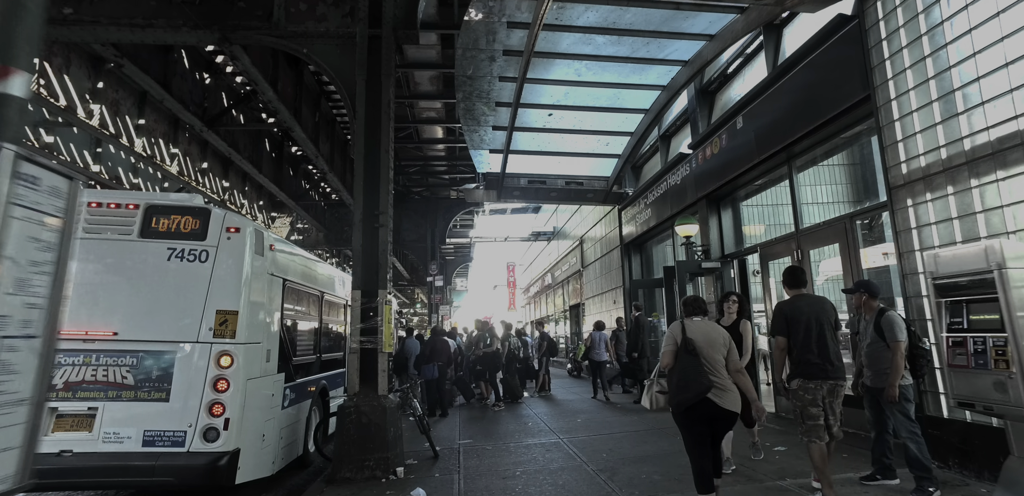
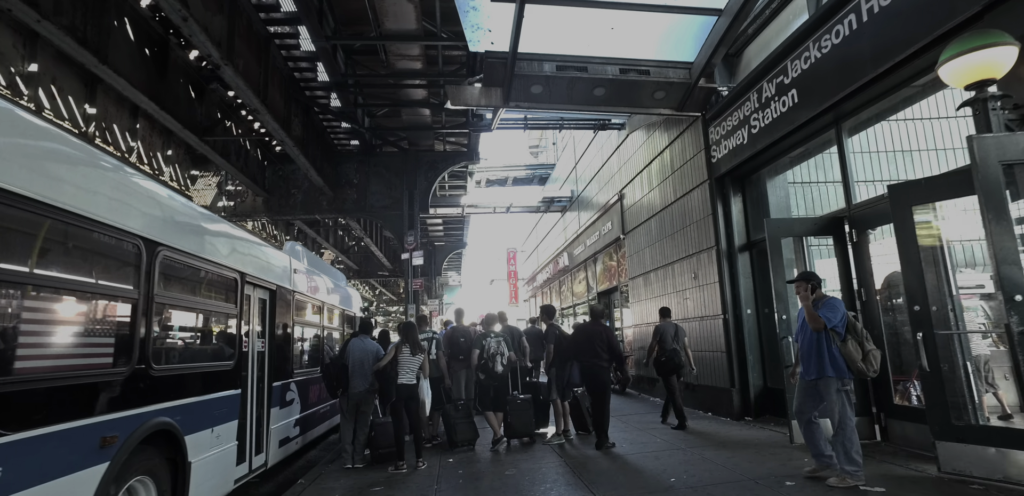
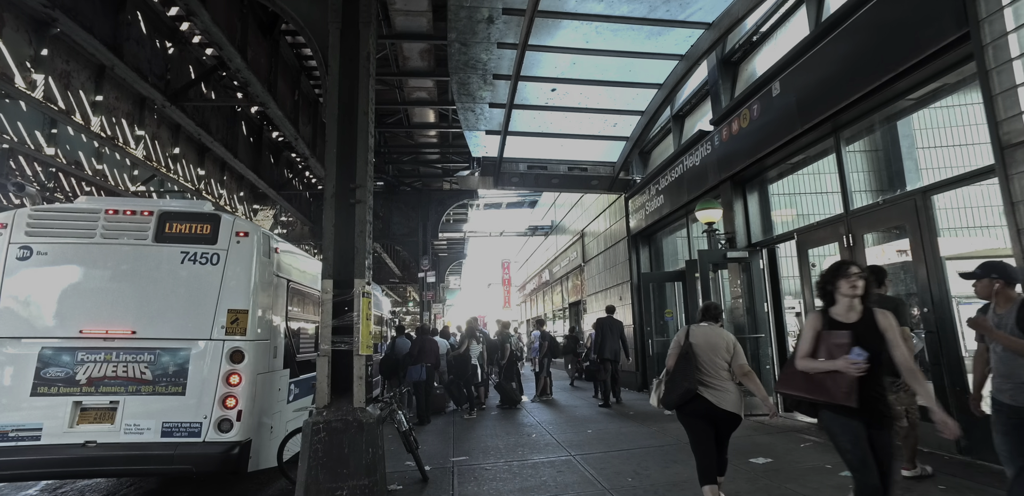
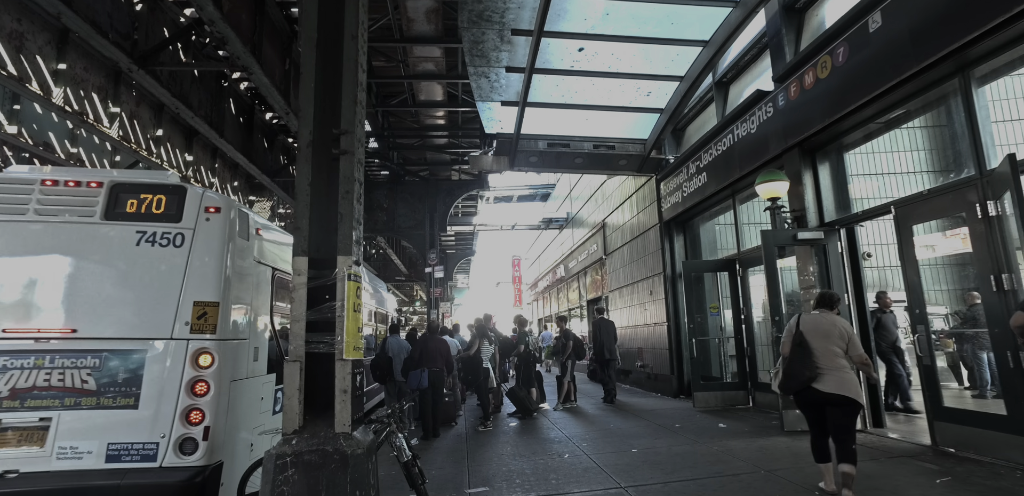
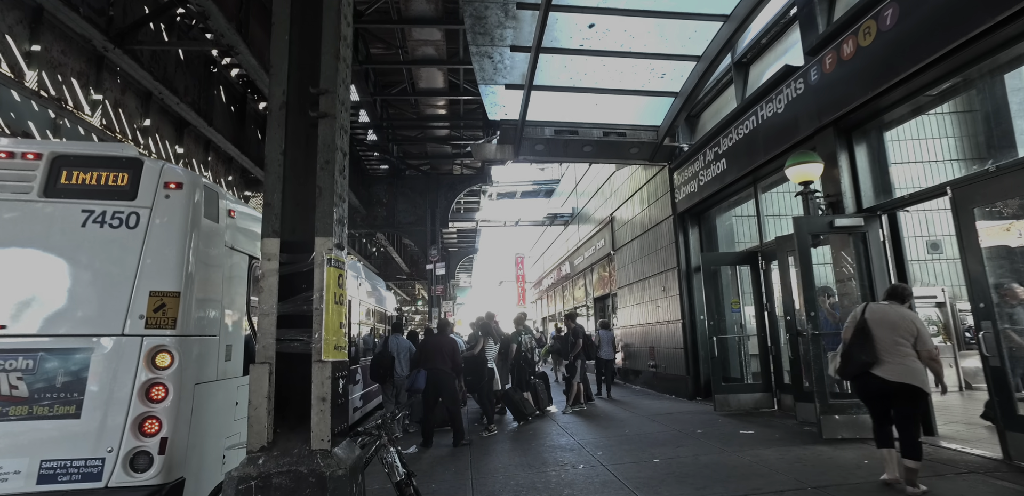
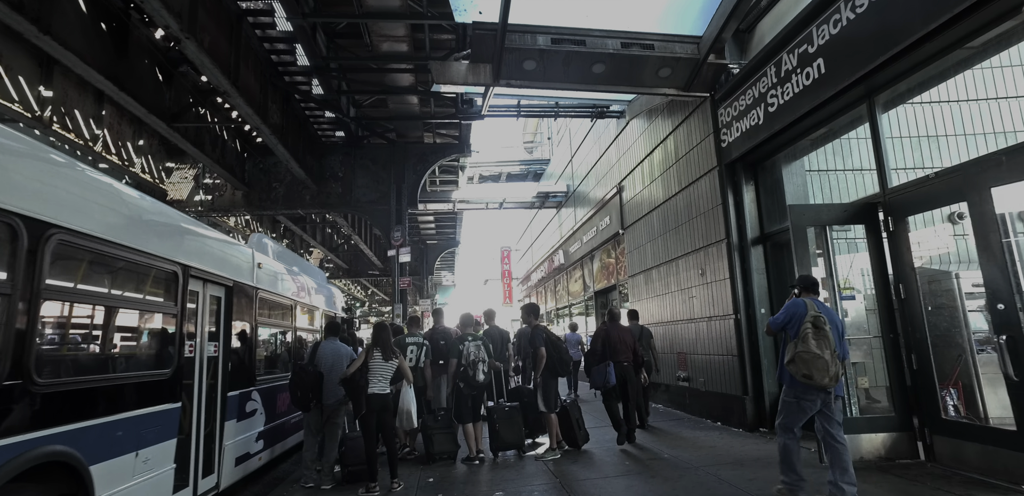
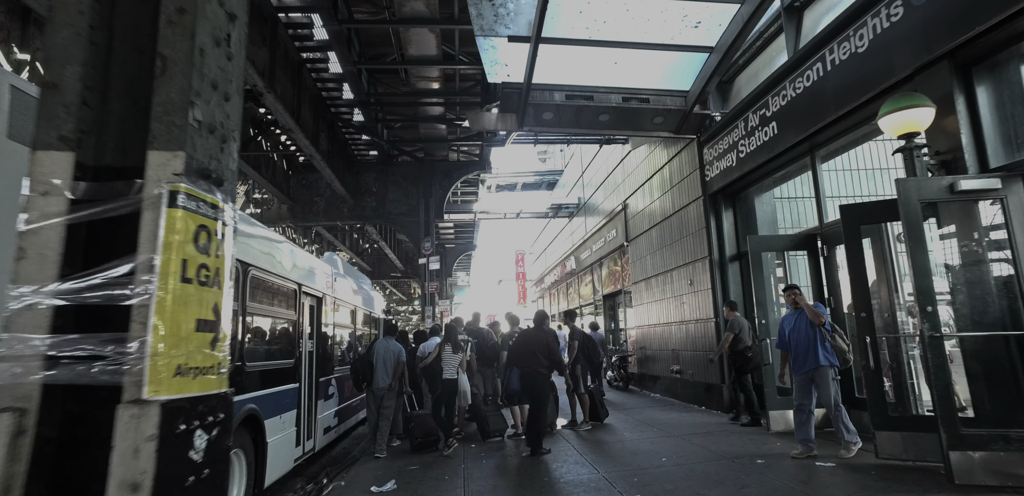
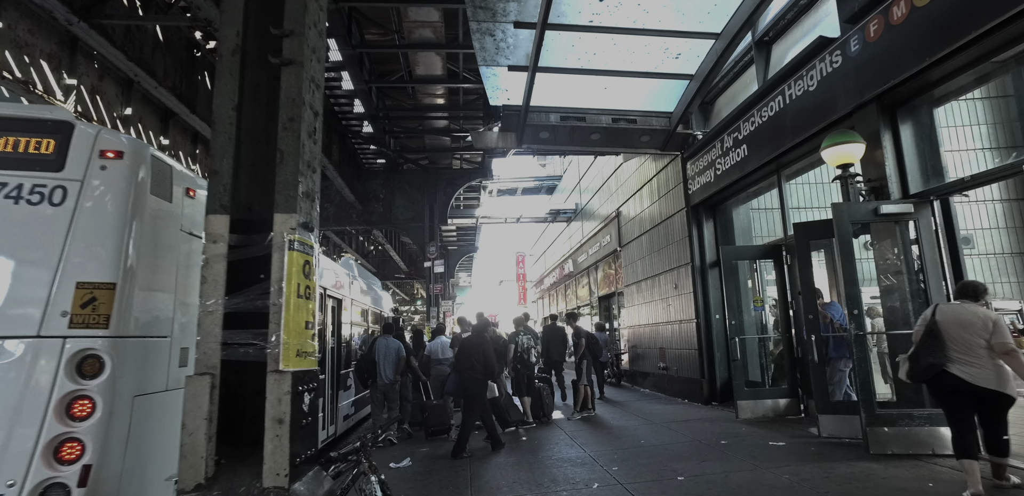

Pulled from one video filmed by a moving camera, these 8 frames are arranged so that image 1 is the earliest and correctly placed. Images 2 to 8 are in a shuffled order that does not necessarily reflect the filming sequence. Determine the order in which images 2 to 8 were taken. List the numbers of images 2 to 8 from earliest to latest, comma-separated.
3, 4, 5, 8, 7, 2, 6
